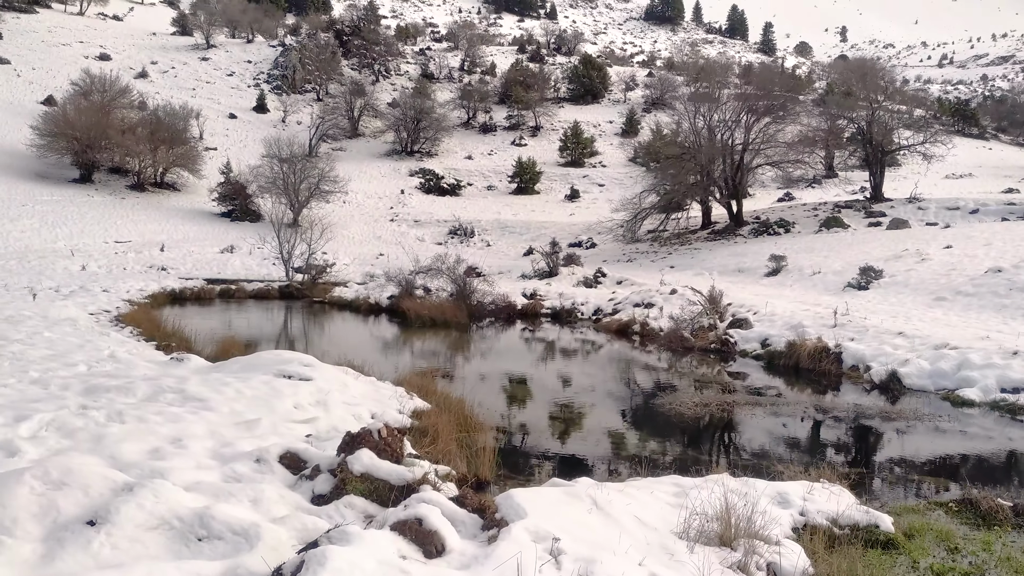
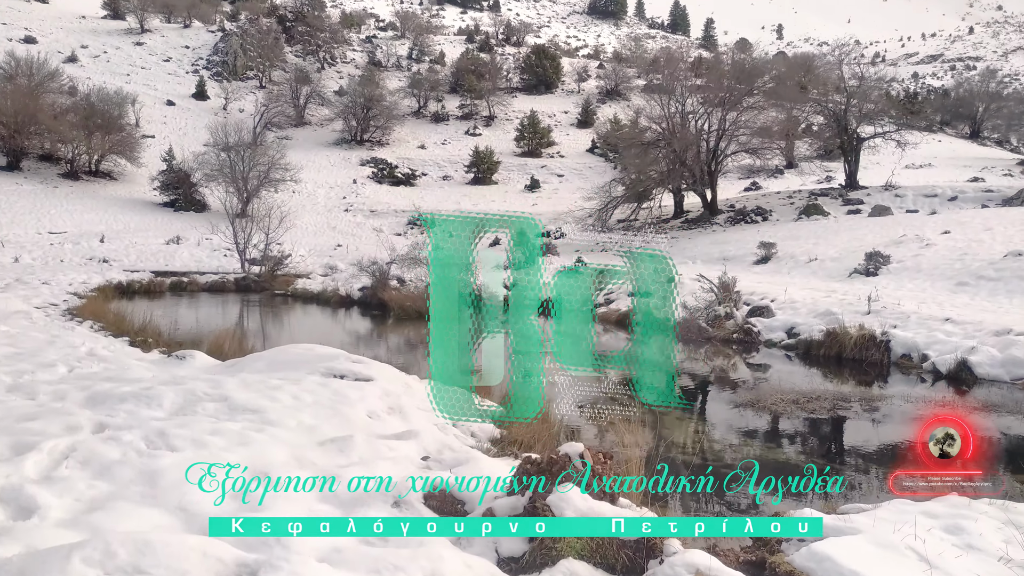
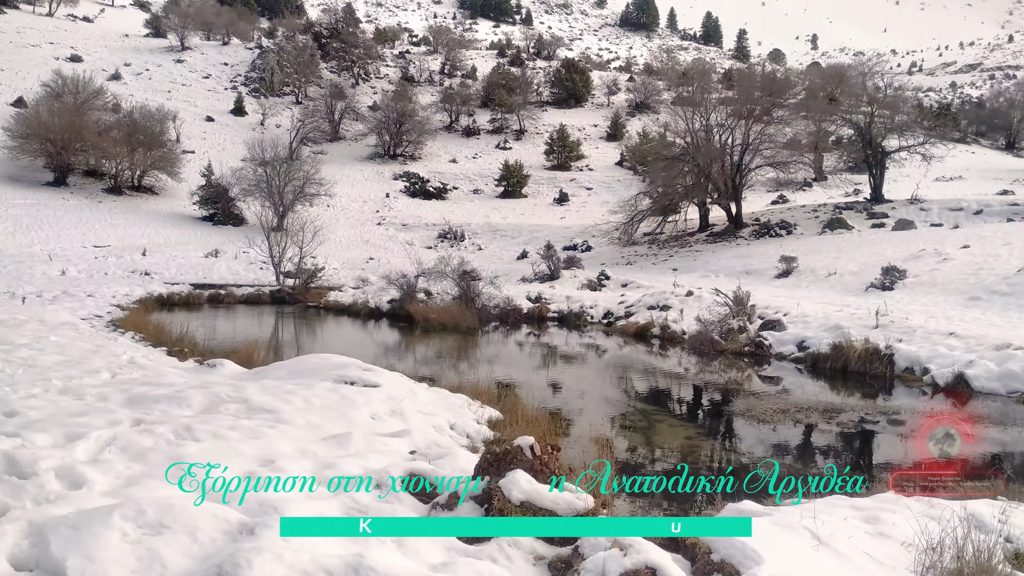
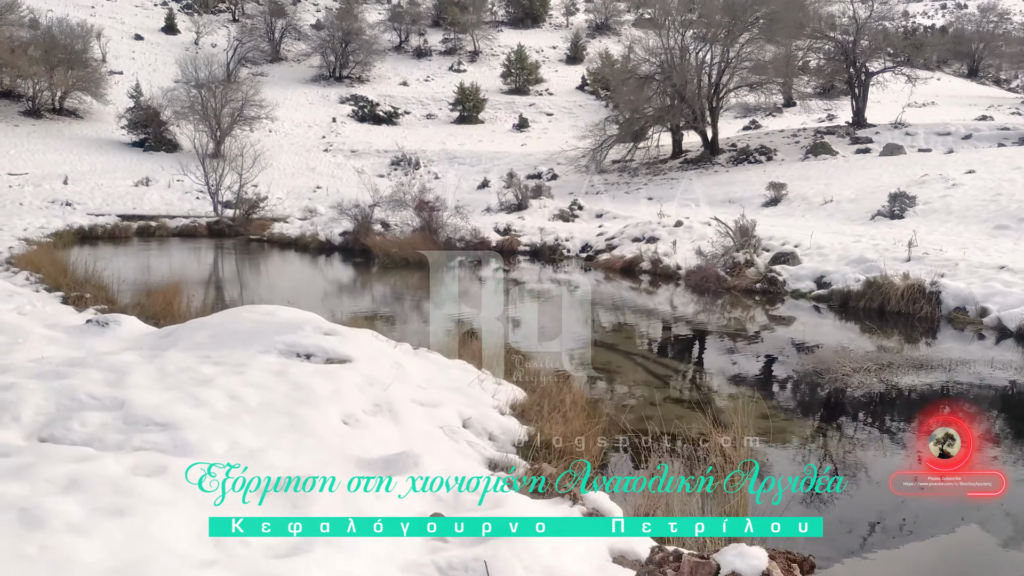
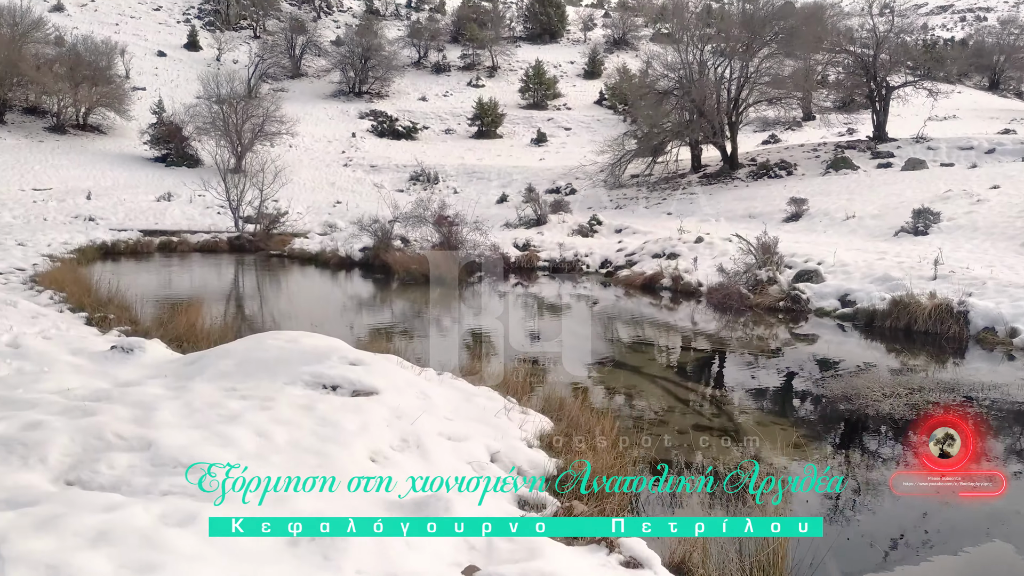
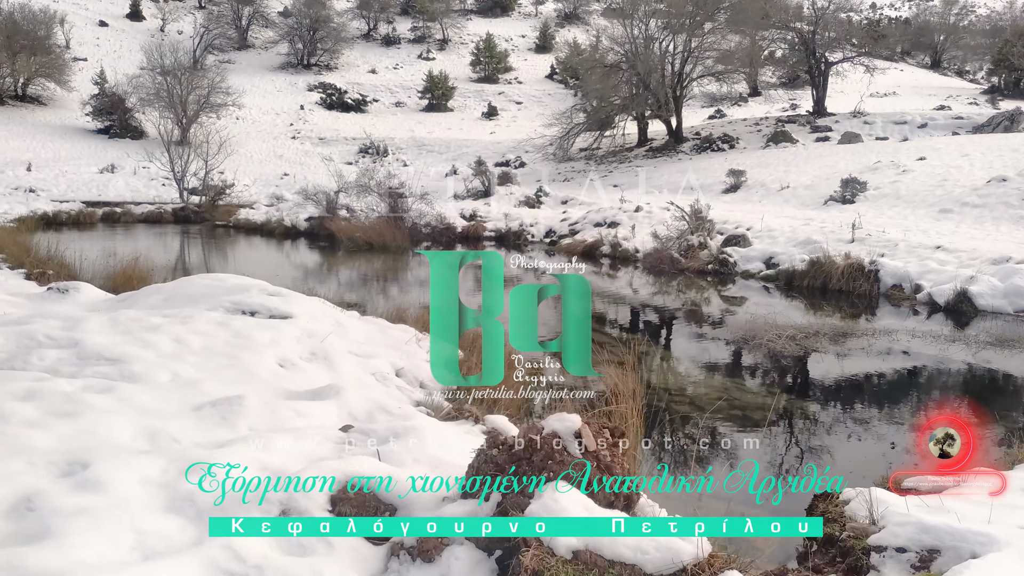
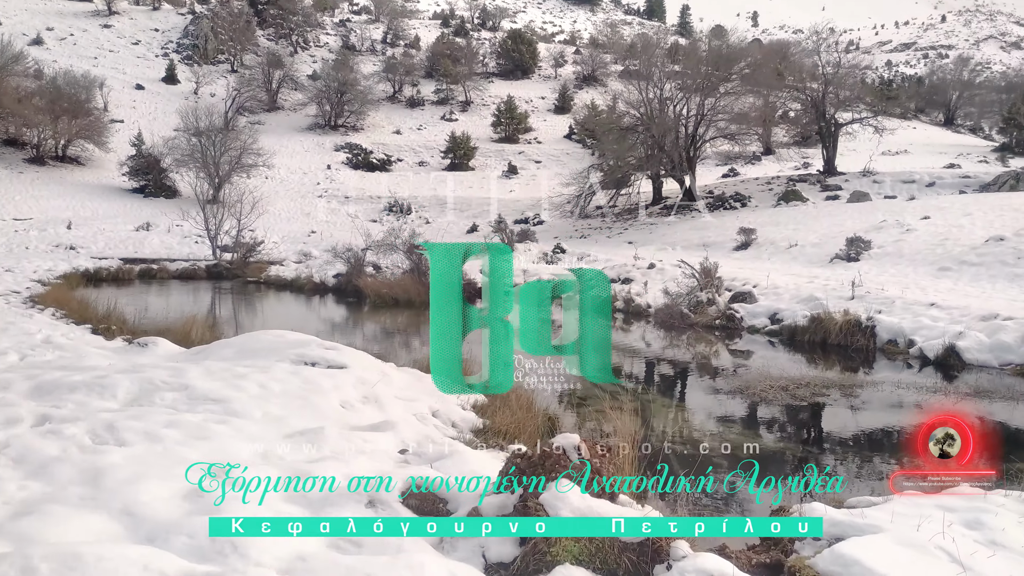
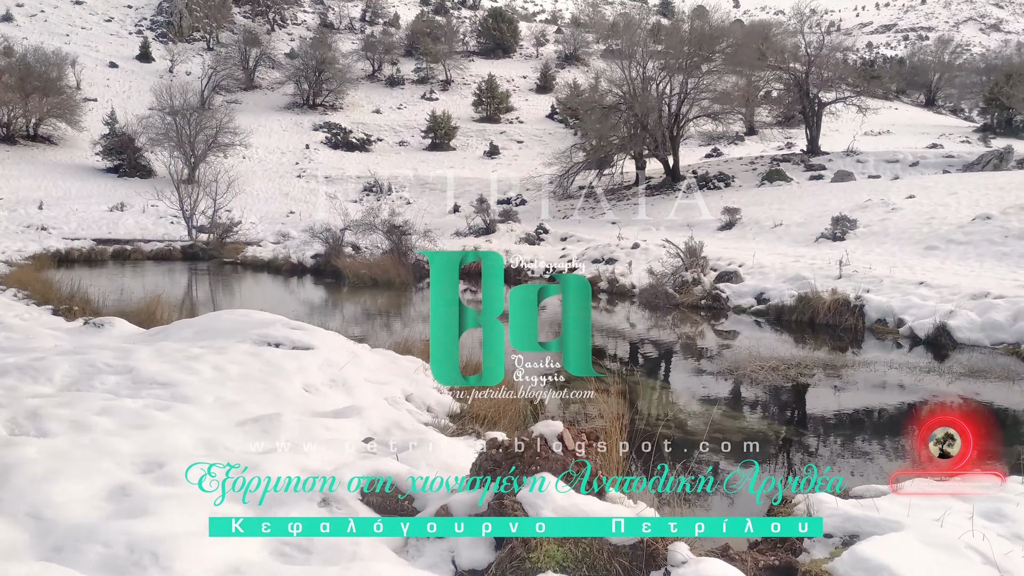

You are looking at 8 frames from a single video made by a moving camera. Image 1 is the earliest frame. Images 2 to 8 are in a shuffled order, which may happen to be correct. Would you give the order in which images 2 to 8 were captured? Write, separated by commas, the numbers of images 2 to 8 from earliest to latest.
3, 2, 7, 8, 6, 4, 5
